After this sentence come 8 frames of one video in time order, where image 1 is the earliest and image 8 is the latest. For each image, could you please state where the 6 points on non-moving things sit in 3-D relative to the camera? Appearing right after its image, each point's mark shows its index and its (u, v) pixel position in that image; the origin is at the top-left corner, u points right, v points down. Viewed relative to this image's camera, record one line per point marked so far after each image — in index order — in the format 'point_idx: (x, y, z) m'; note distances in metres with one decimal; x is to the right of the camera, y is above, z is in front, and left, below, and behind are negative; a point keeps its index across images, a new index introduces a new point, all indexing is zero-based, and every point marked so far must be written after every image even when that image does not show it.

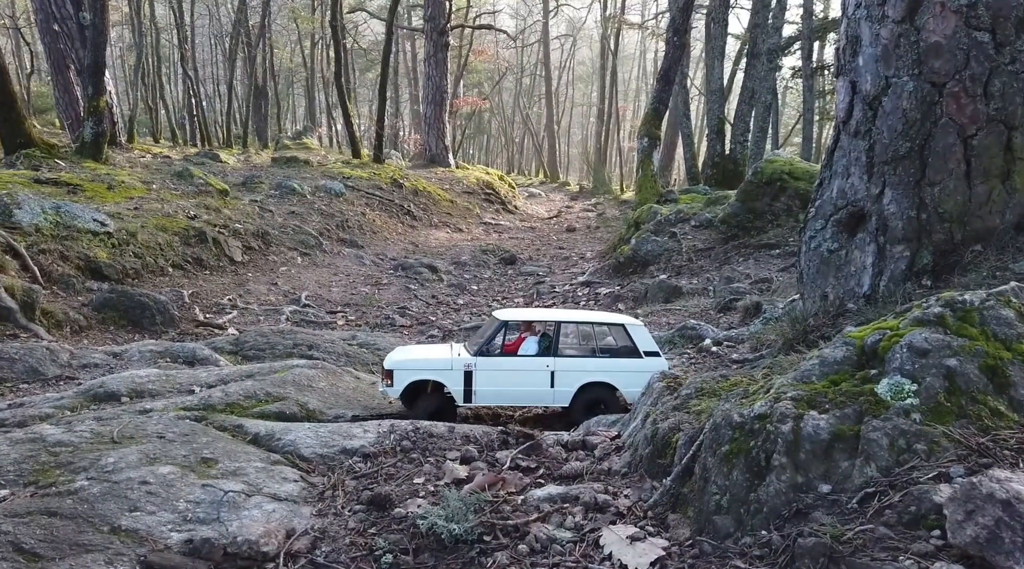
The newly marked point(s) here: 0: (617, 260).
0: (+1.7, +0.4, +15.0) m
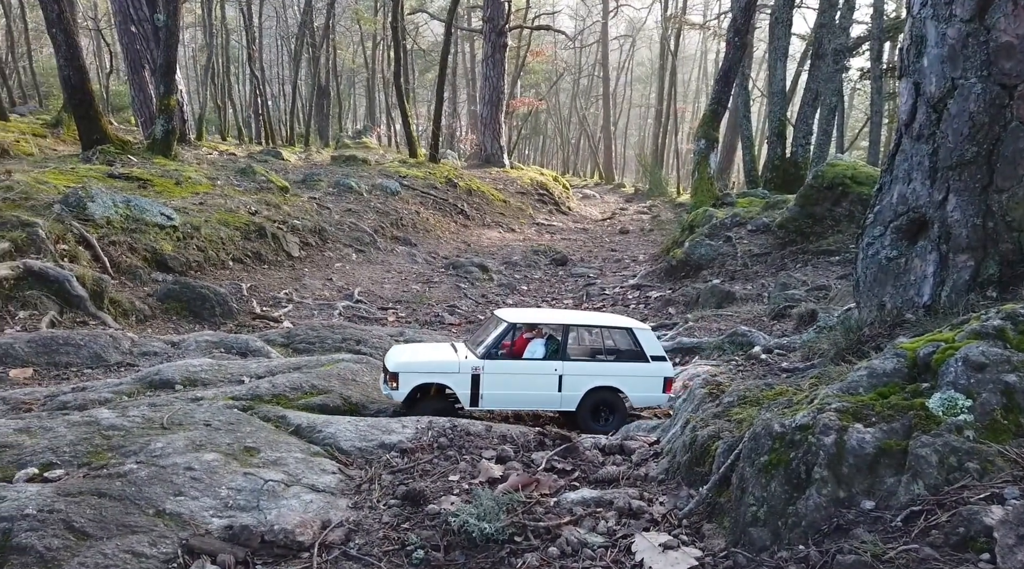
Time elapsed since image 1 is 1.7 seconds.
0: (+2.5, +0.4, +14.8) m
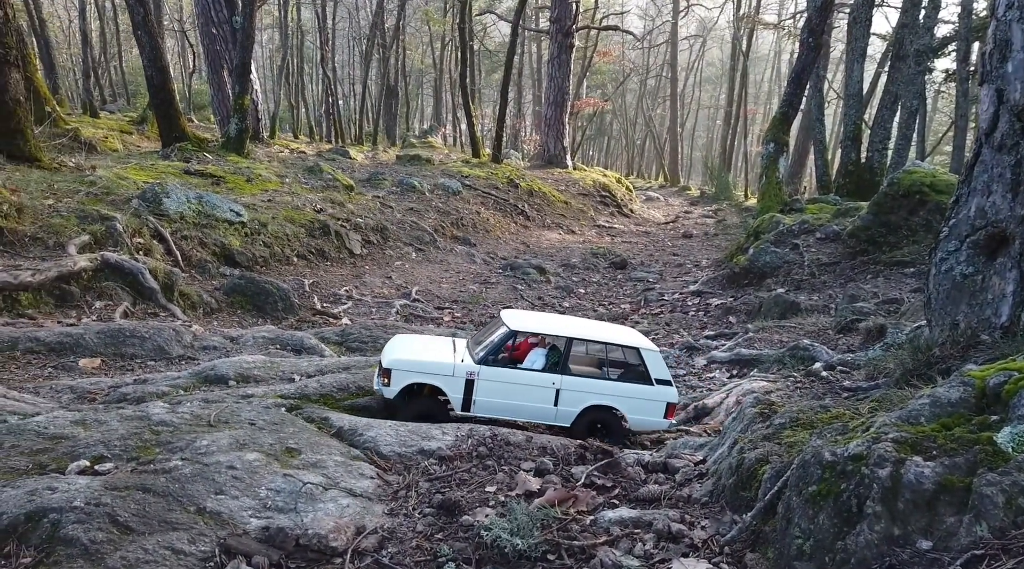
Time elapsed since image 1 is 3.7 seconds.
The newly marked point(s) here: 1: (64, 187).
0: (+3.4, +0.3, +14.4) m
1: (-5.8, +1.3, +11.6) m
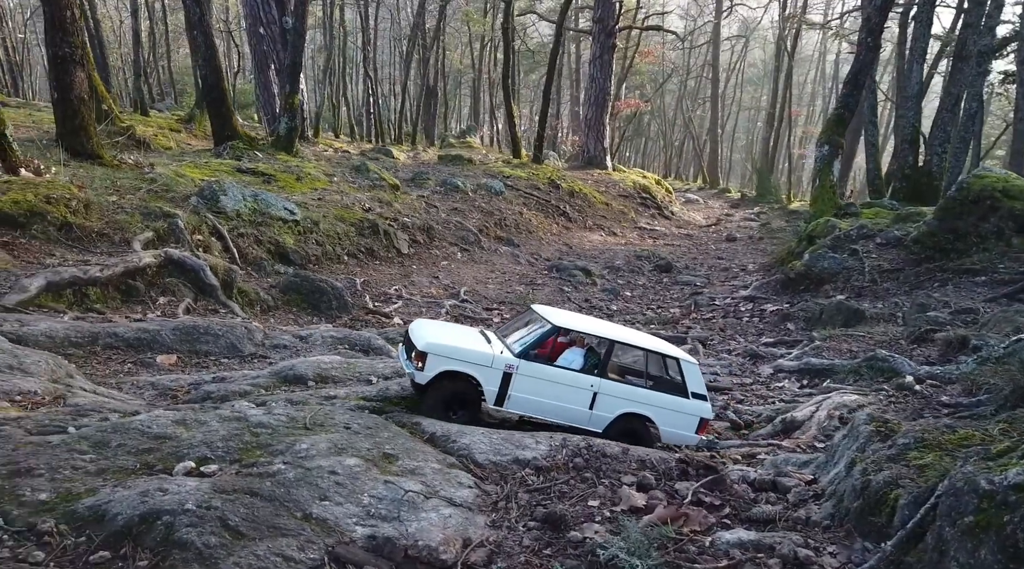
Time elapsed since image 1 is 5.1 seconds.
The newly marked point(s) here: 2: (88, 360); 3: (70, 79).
0: (+4.3, +0.2, +14.2) m
1: (-5.1, +1.3, +11.7) m
2: (-3.5, -0.6, +7.3) m
3: (-5.7, +2.6, +11.4) m
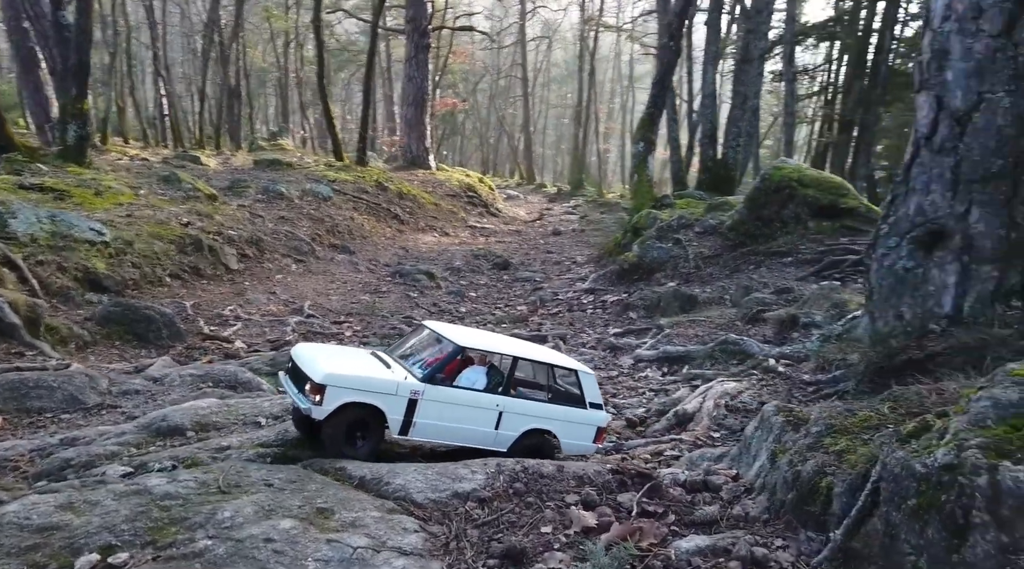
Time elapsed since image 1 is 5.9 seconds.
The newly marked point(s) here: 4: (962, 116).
0: (+1.9, +0.3, +14.8) m
1: (-6.8, +0.8, +10.5) m
2: (-4.3, -1.0, +6.5) m
3: (-7.5, +2.1, +10.1) m
4: (+3.2, +1.2, +6.2) m
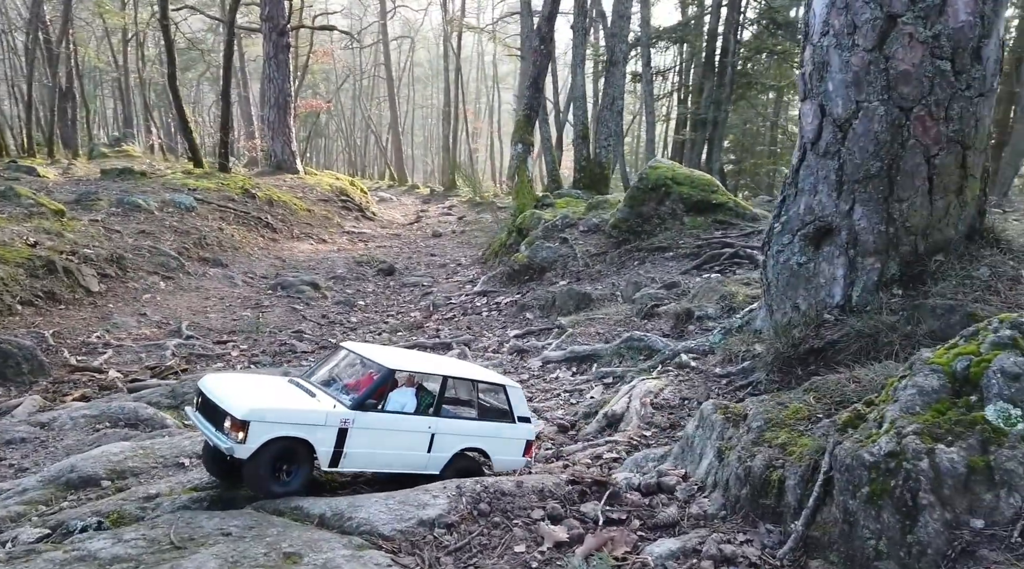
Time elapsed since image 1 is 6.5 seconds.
0: (+0.2, +0.2, +15.0) m
1: (-7.9, +0.3, +9.5) m
2: (-4.8, -1.4, +5.9) m
3: (-8.5, +1.5, +9.0) m
4: (+2.6, +1.2, +6.7) m
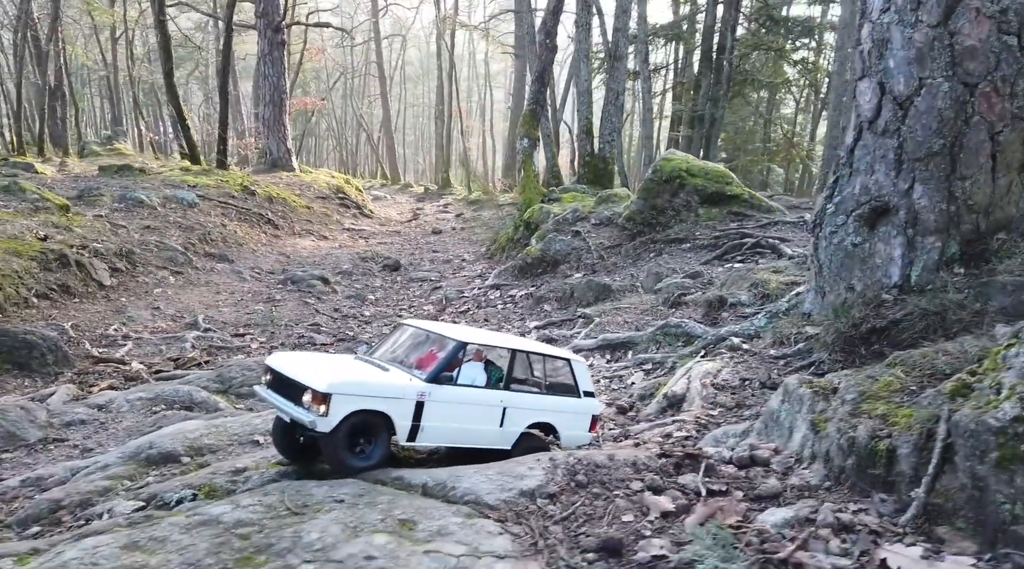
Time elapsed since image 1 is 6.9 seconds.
0: (+0.5, +0.4, +14.9) m
1: (-7.5, +0.4, +9.4) m
2: (-4.3, -1.2, +5.8) m
3: (-8.1, +1.7, +8.9) m
4: (+3.0, +1.4, +6.7) m
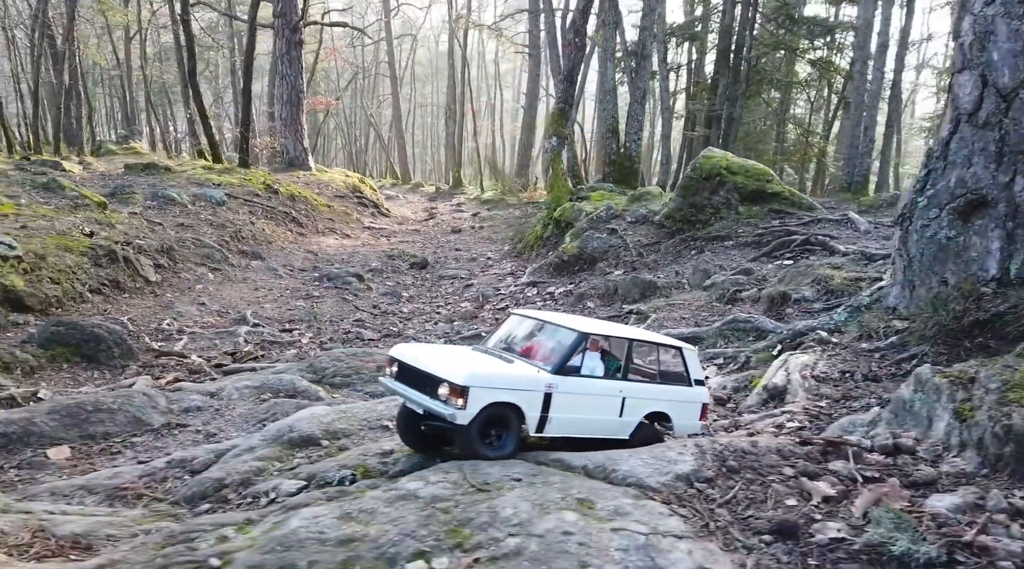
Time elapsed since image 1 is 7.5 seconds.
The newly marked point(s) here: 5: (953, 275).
0: (+1.3, +0.5, +14.9) m
1: (-6.7, +0.5, +9.4) m
2: (-3.6, -1.2, +5.9) m
3: (-7.4, +1.7, +8.9) m
4: (+3.7, +1.4, +6.7) m
5: (+3.5, +0.1, +7.0) m
